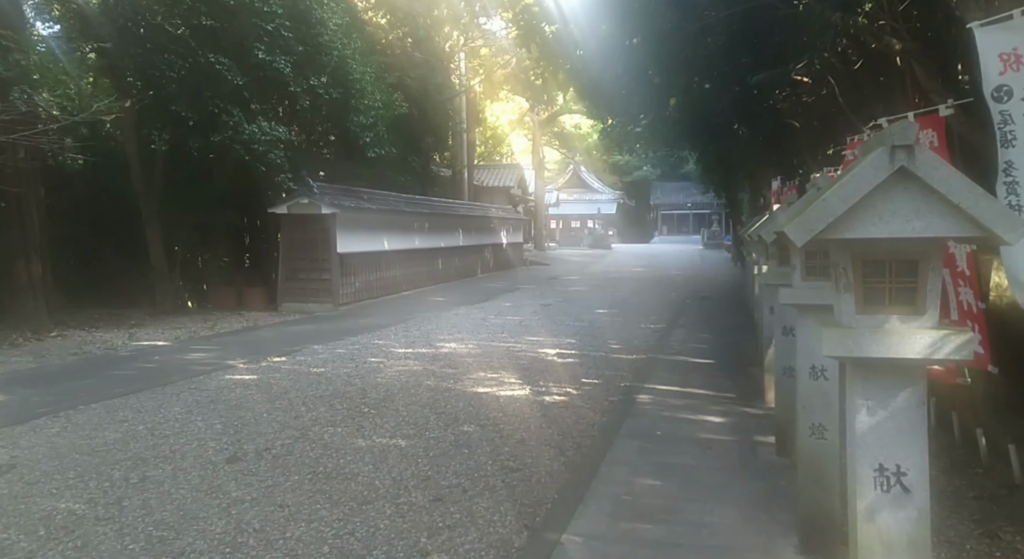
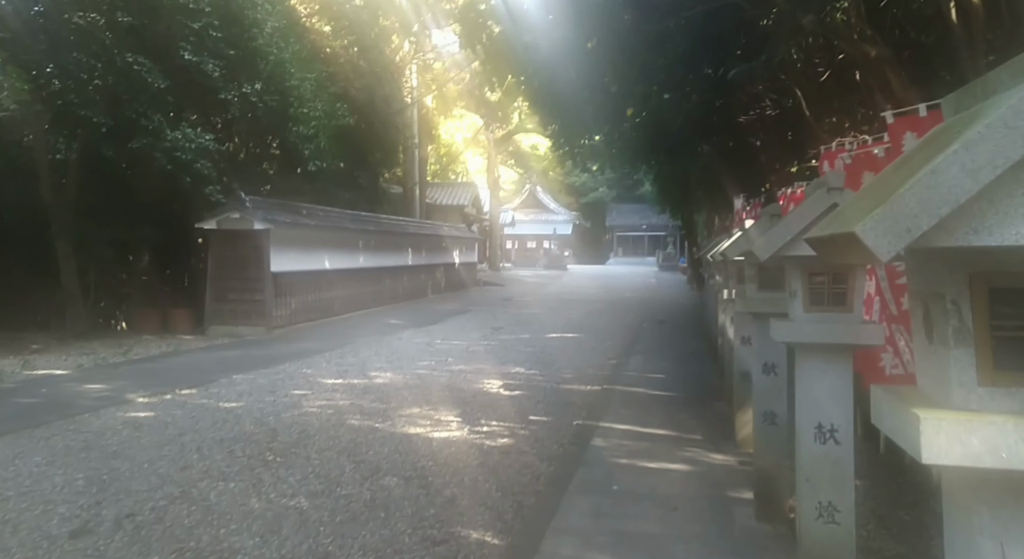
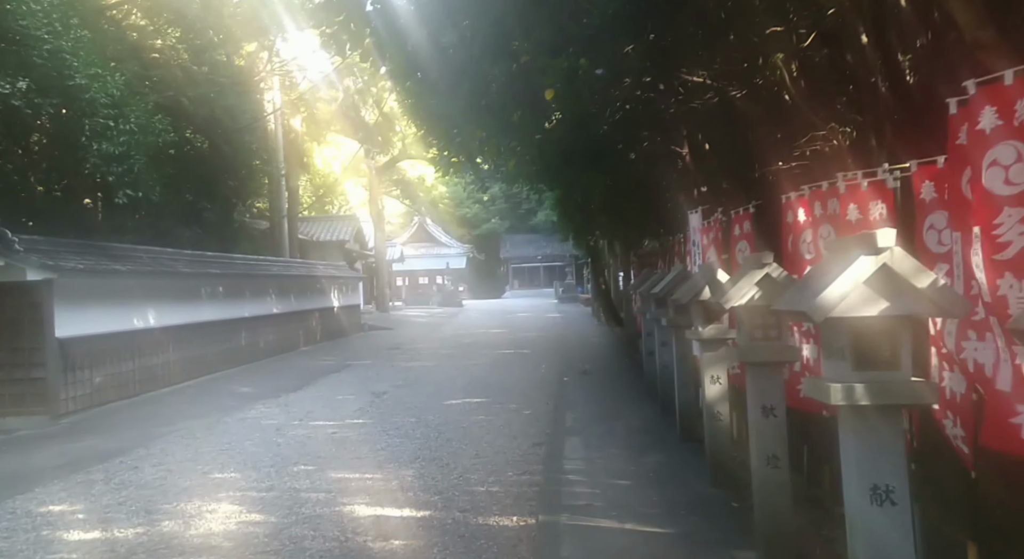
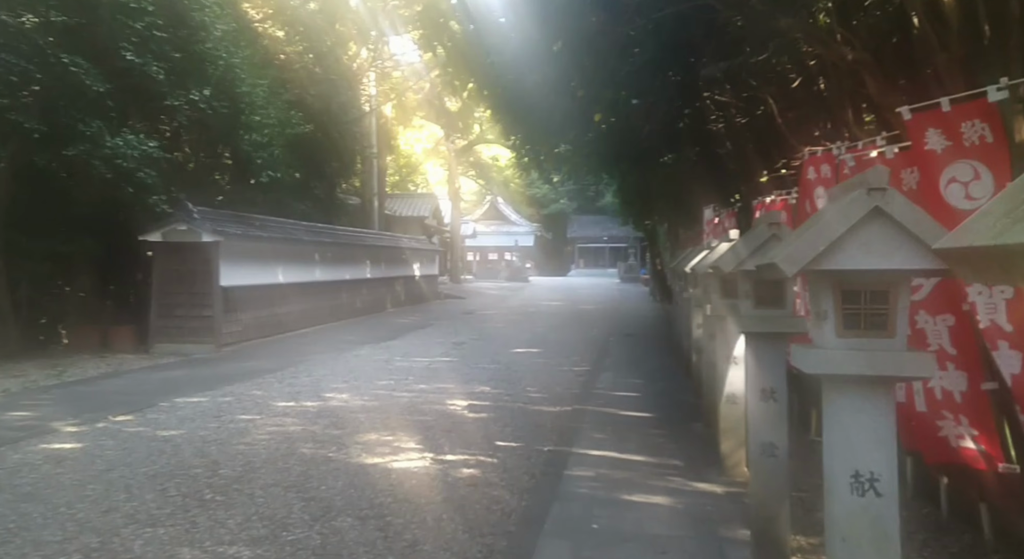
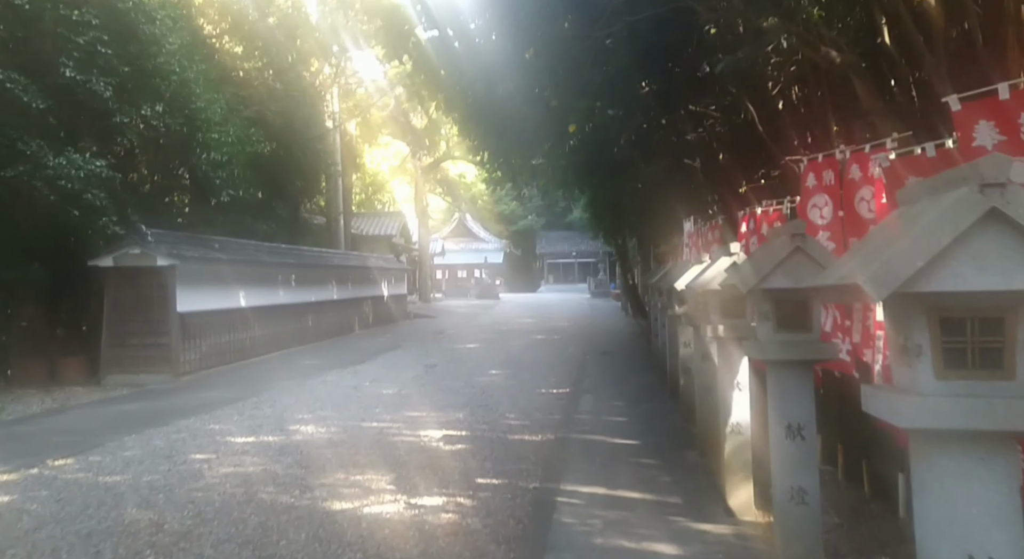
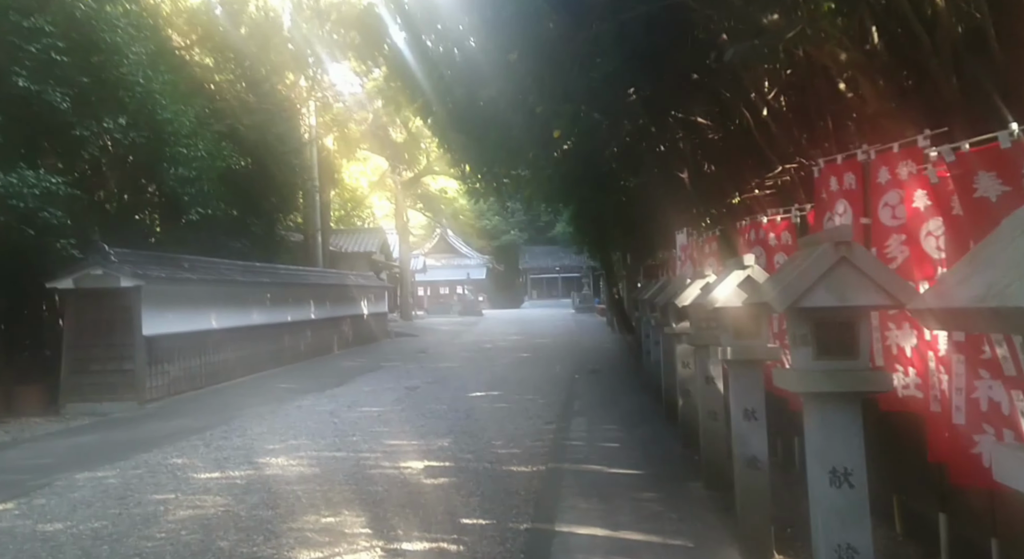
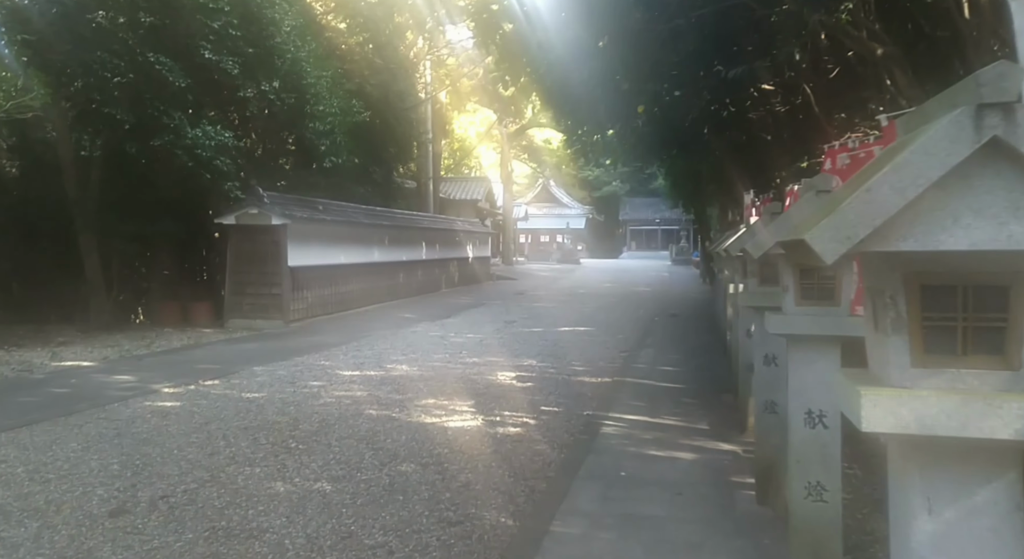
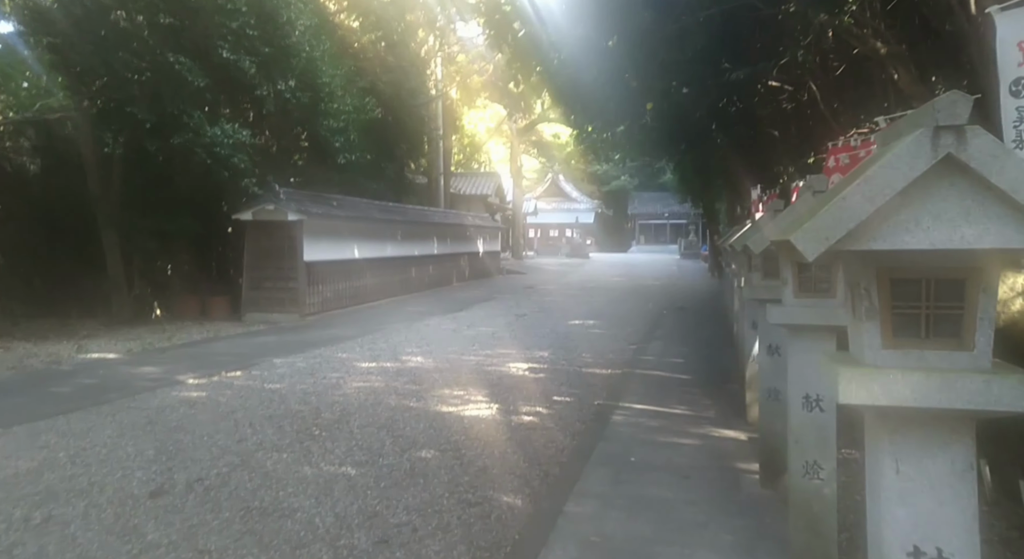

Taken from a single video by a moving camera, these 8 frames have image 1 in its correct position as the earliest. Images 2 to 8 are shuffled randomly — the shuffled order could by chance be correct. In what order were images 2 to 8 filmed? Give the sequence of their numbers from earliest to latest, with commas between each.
8, 7, 2, 4, 5, 6, 3
